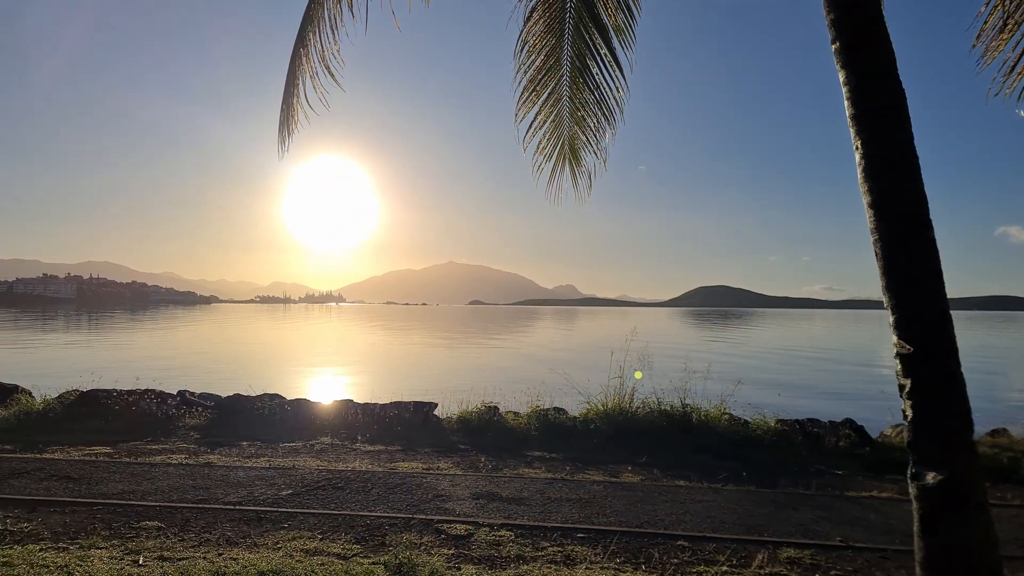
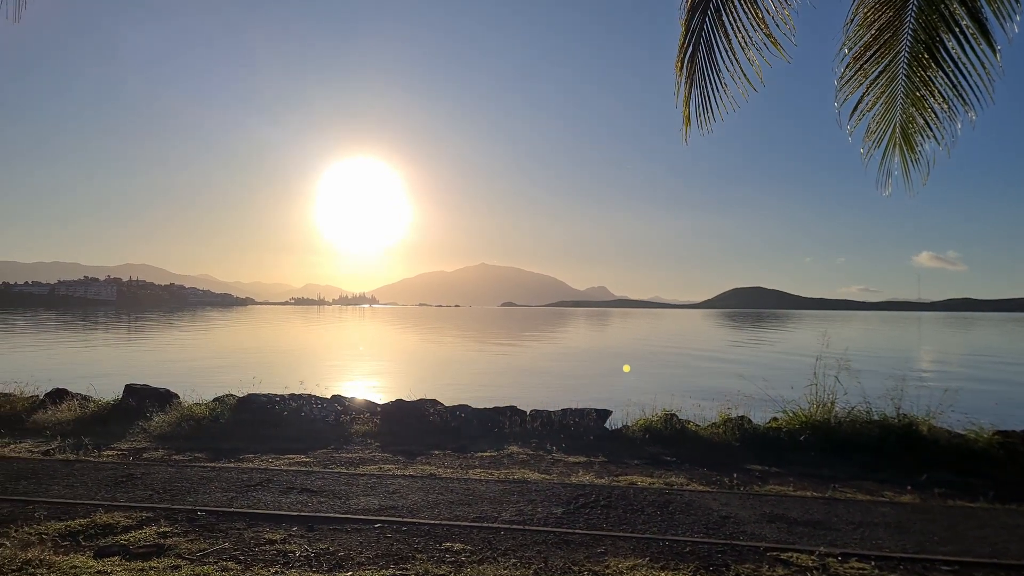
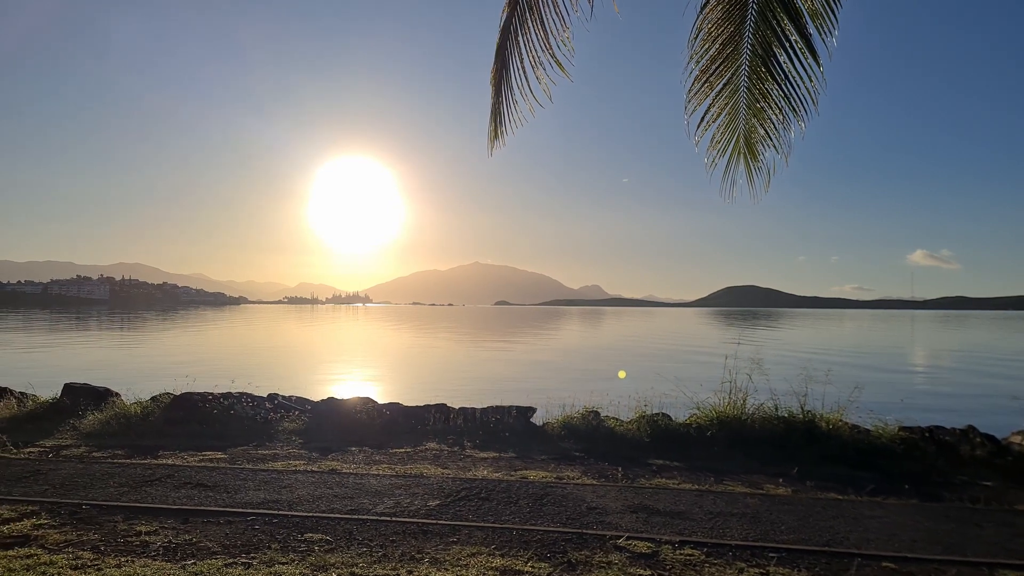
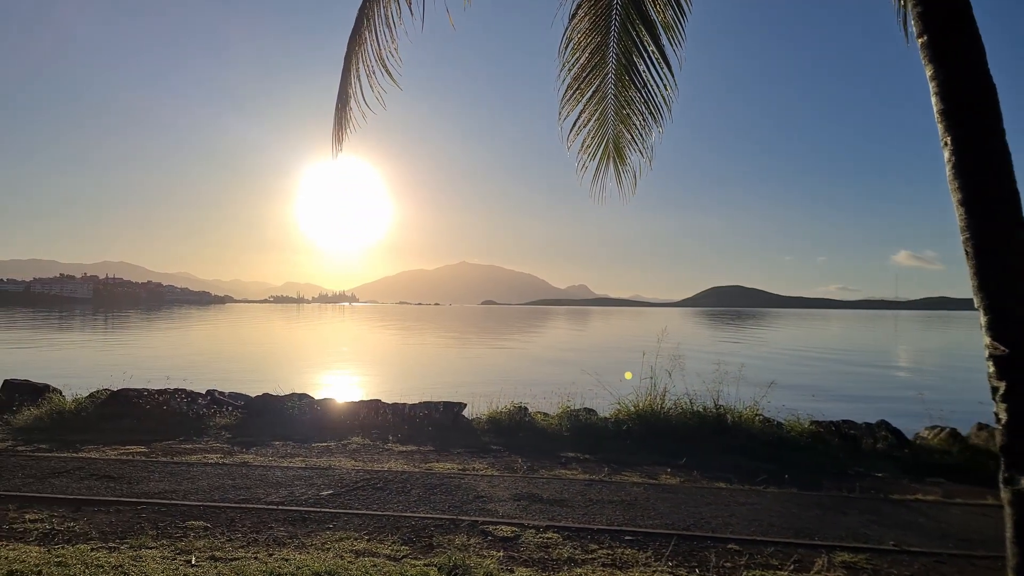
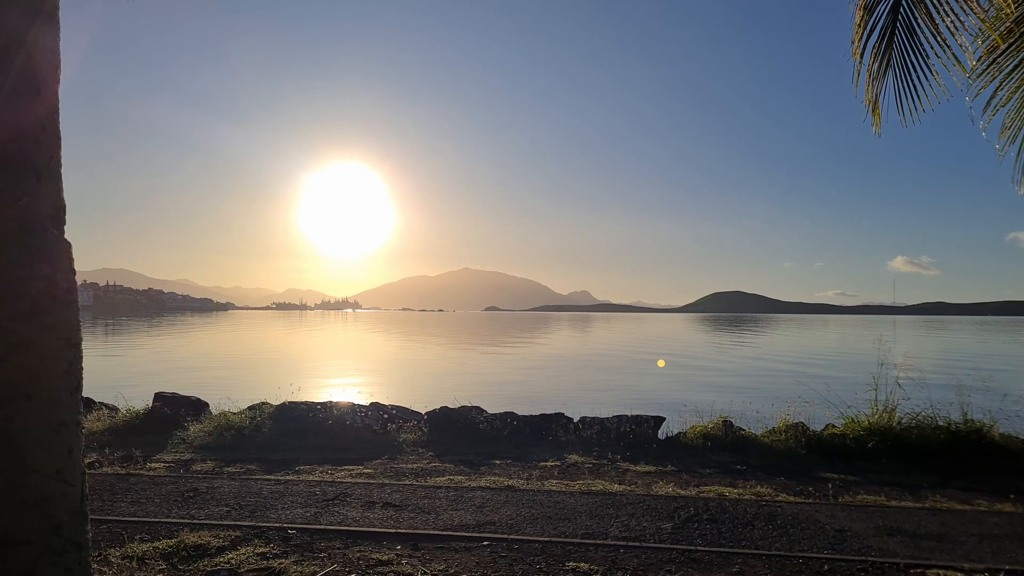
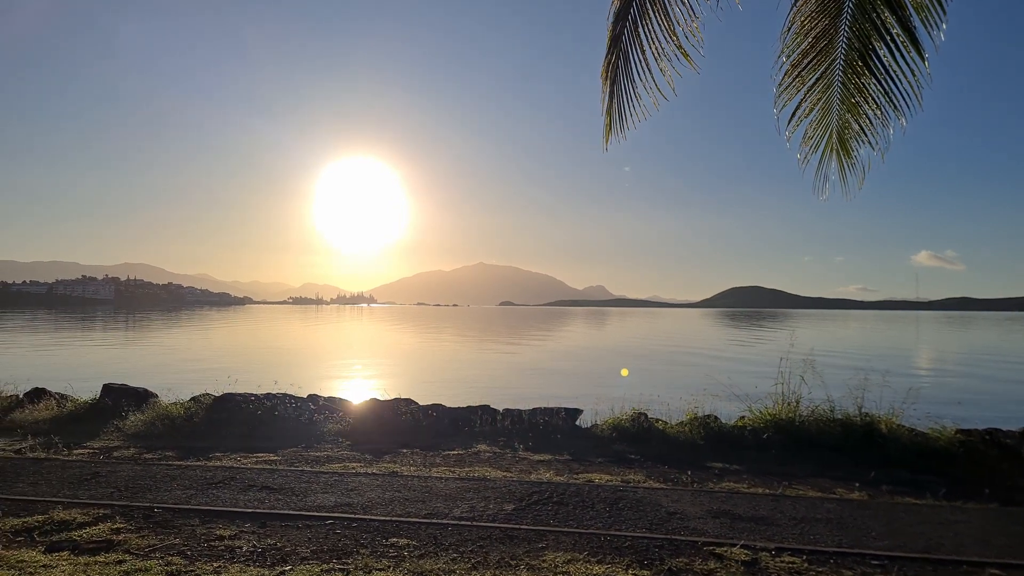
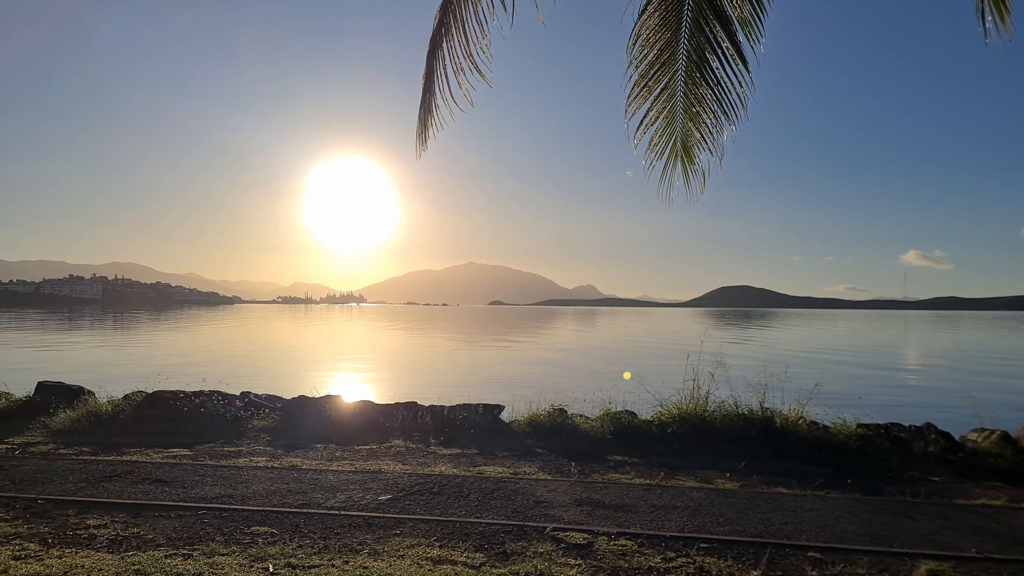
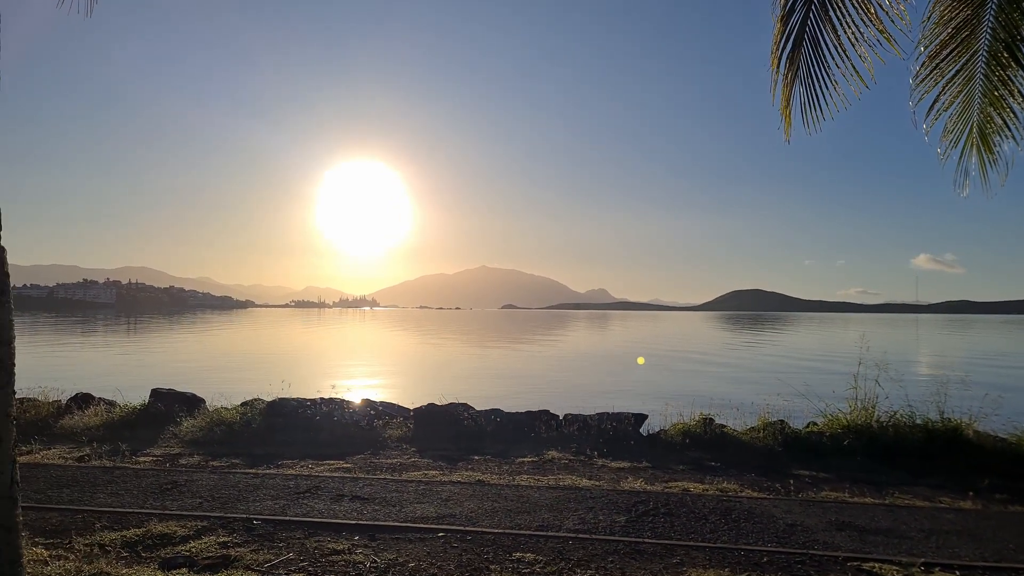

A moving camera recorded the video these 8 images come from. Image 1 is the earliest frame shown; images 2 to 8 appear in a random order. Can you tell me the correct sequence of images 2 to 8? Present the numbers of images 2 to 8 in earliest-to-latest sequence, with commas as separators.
4, 7, 3, 6, 2, 8, 5
